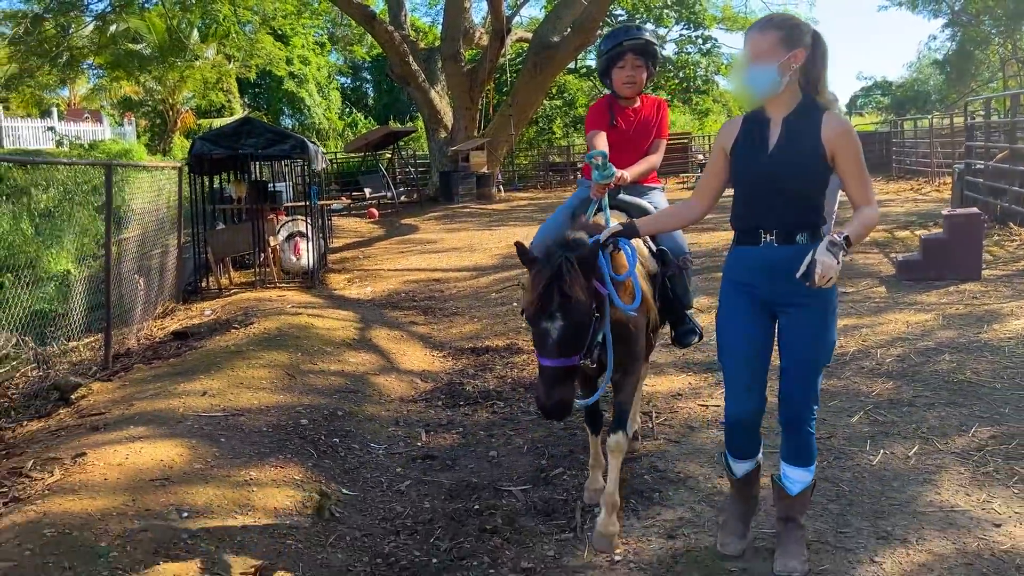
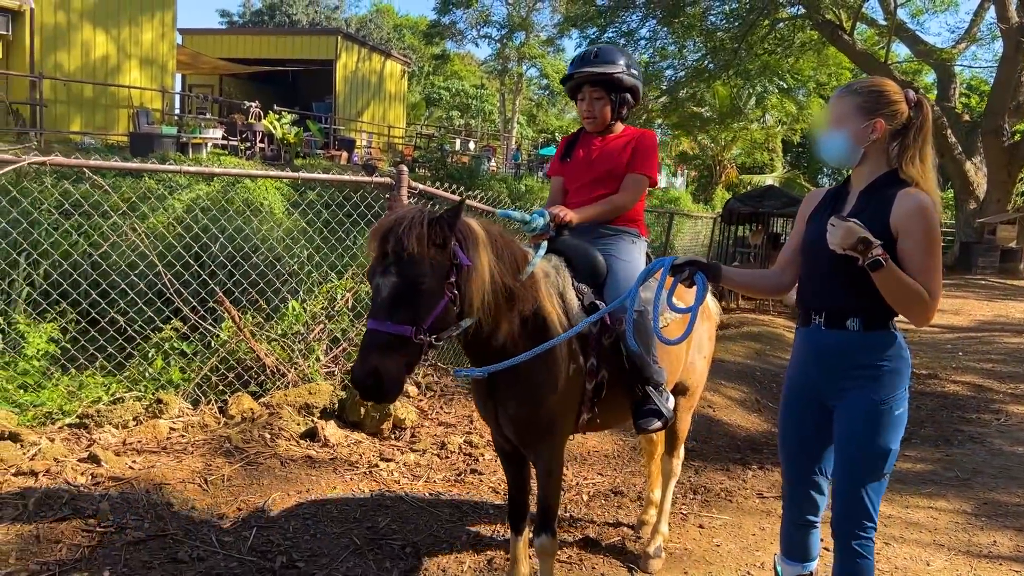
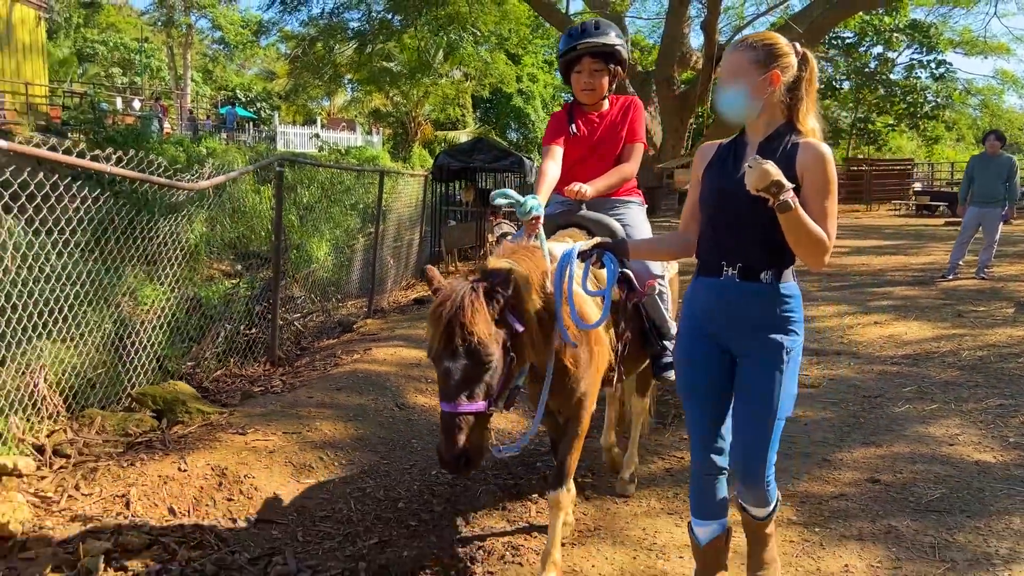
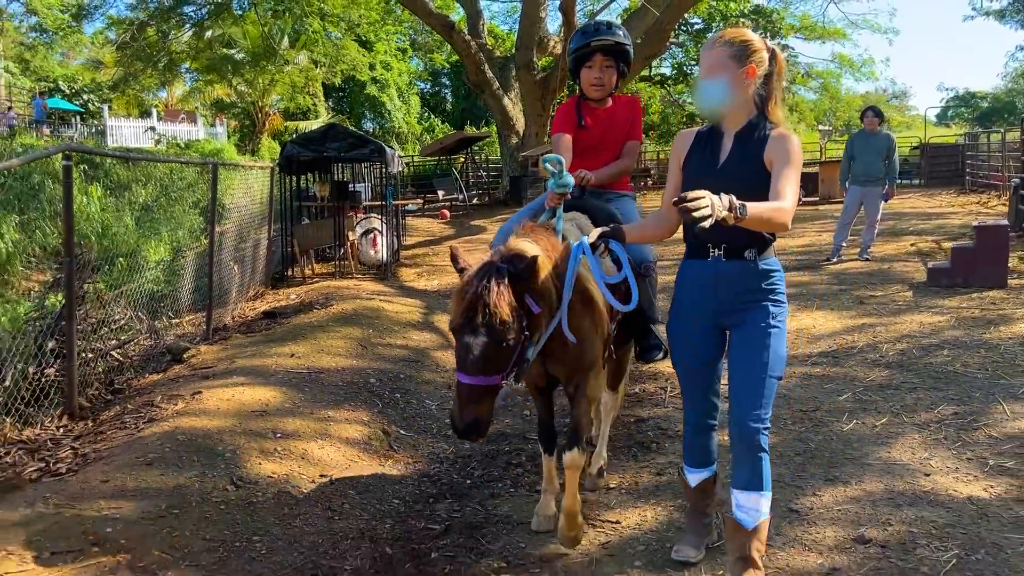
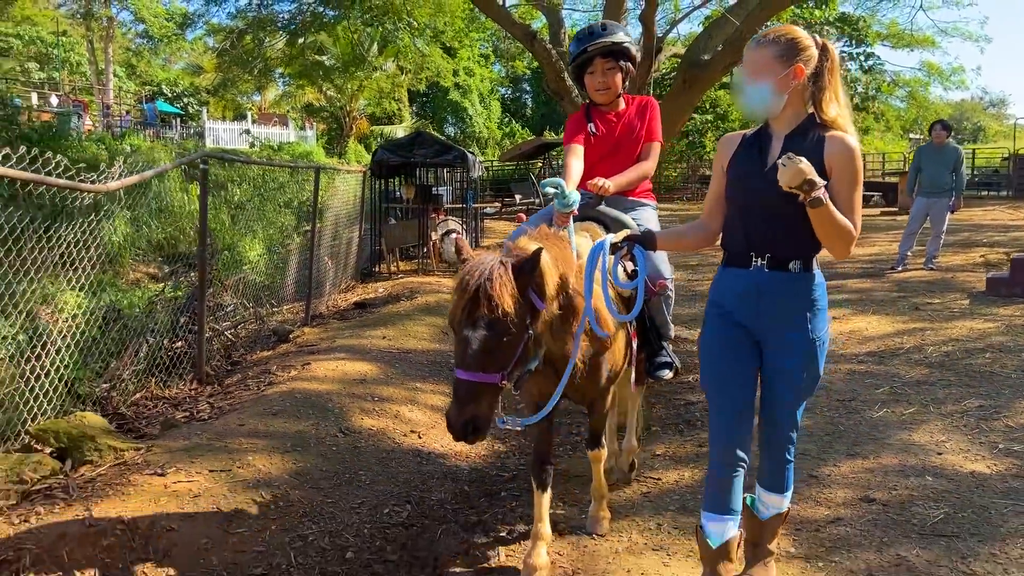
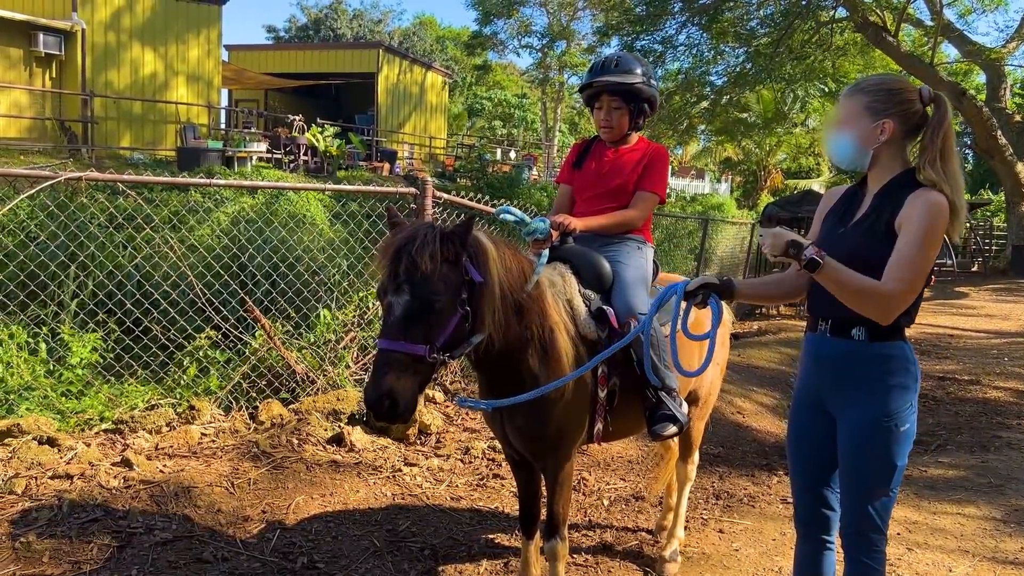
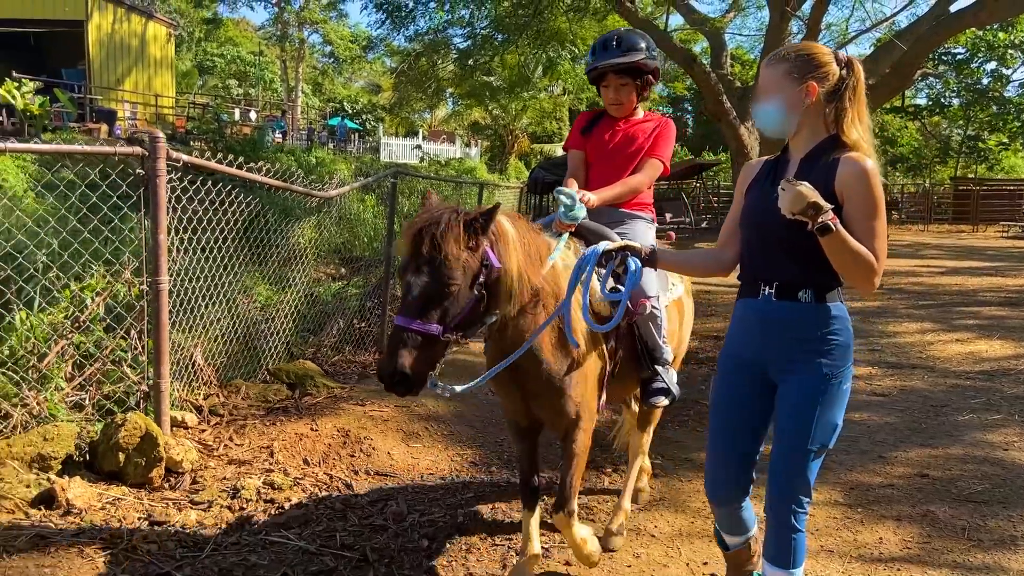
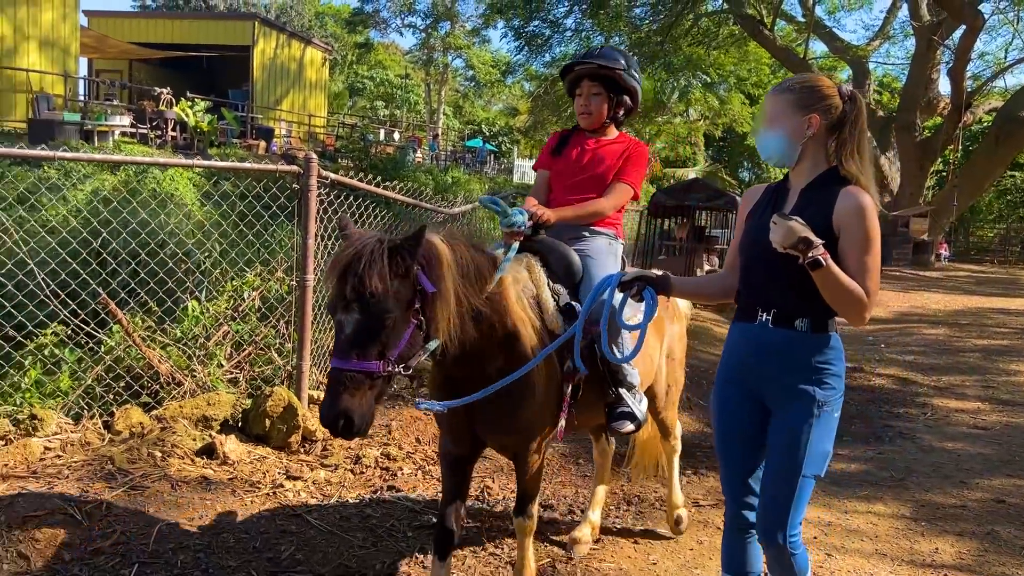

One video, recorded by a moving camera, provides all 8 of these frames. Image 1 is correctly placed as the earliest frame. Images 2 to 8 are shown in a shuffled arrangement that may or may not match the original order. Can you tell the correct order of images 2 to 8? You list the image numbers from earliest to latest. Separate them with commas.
4, 5, 3, 7, 8, 2, 6
